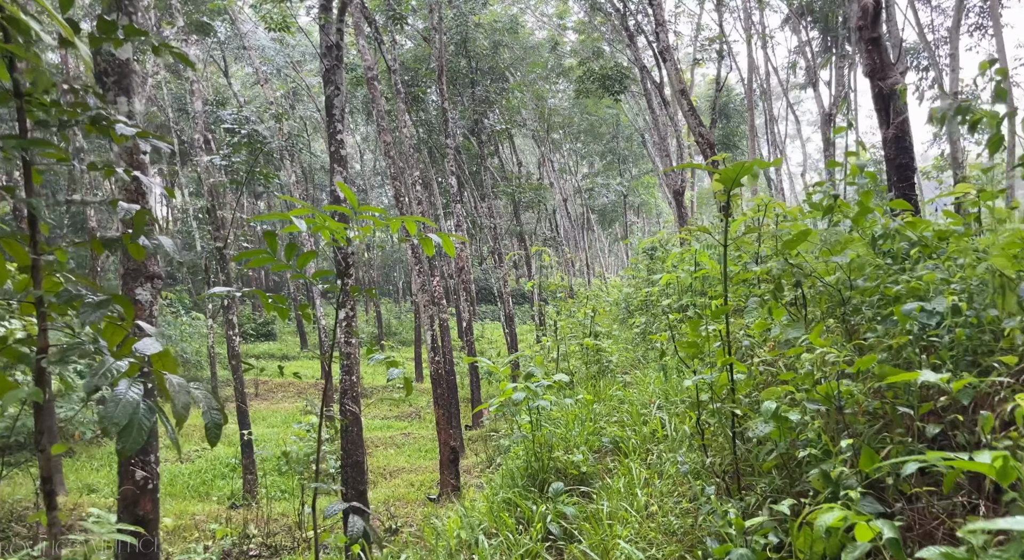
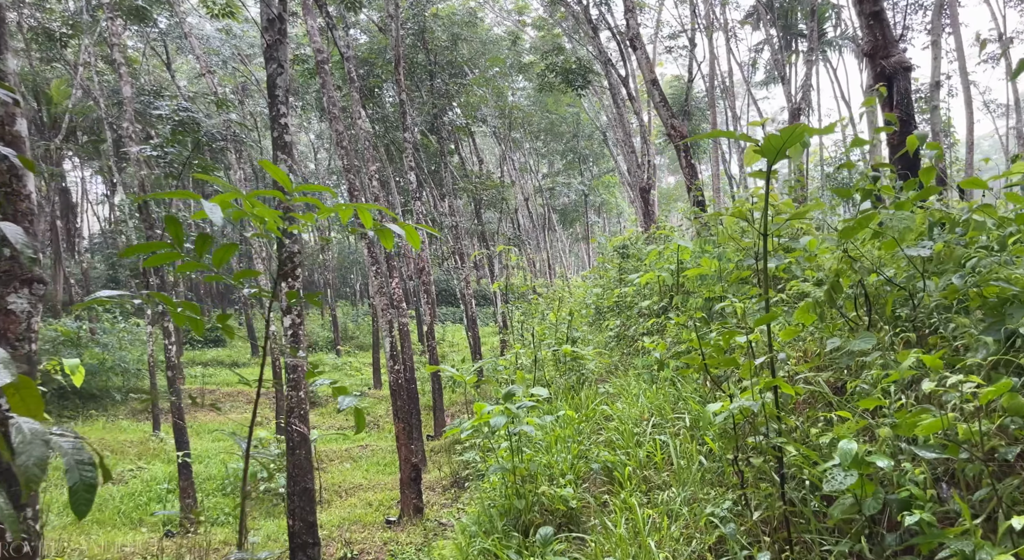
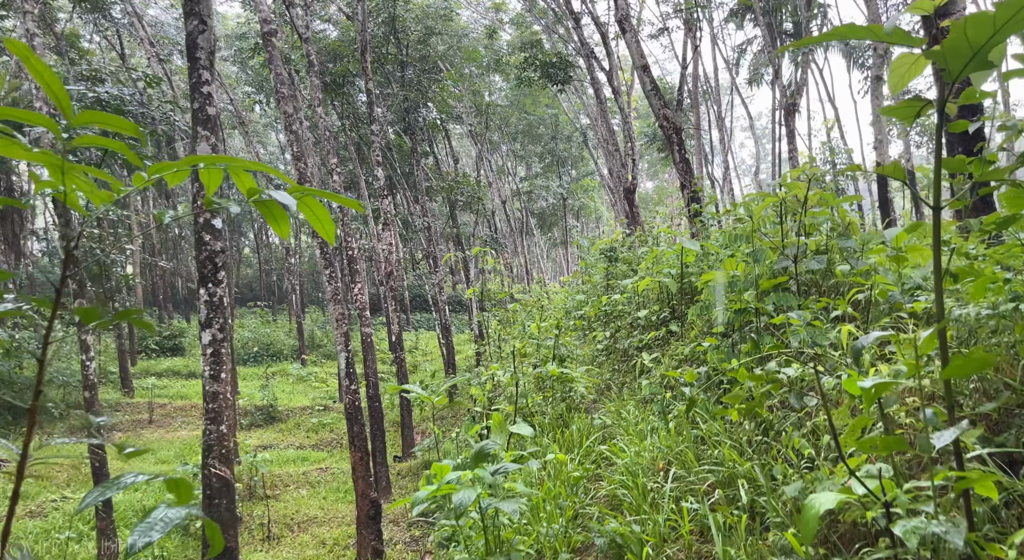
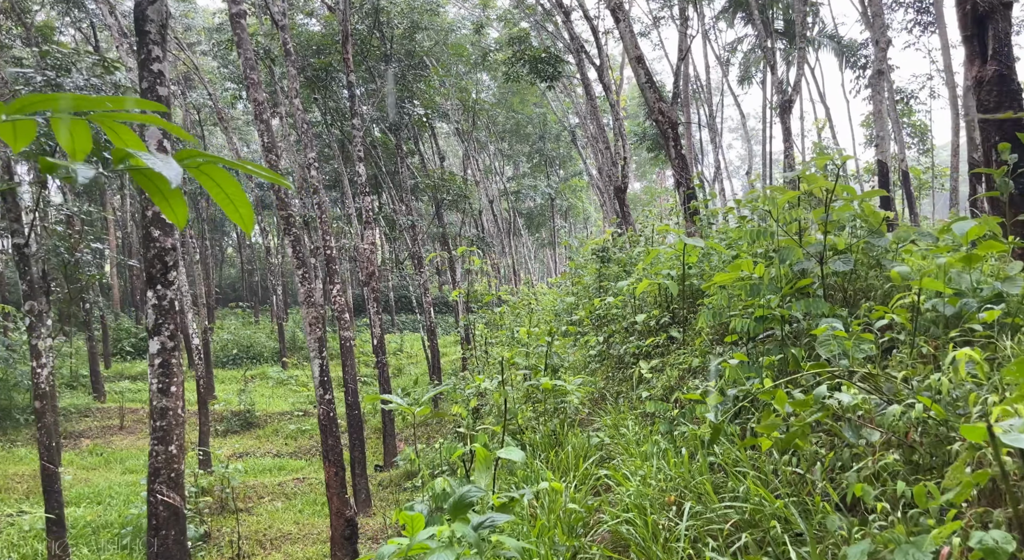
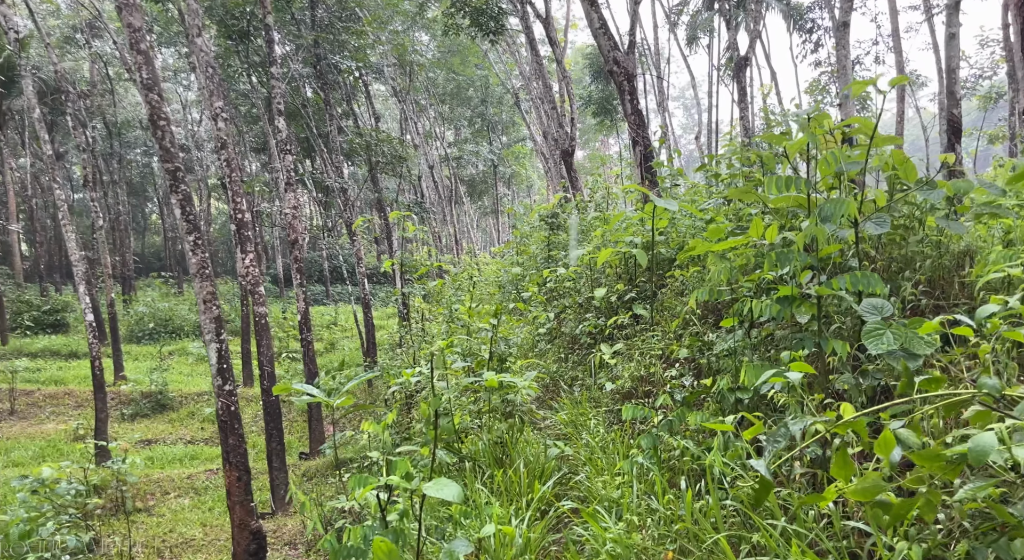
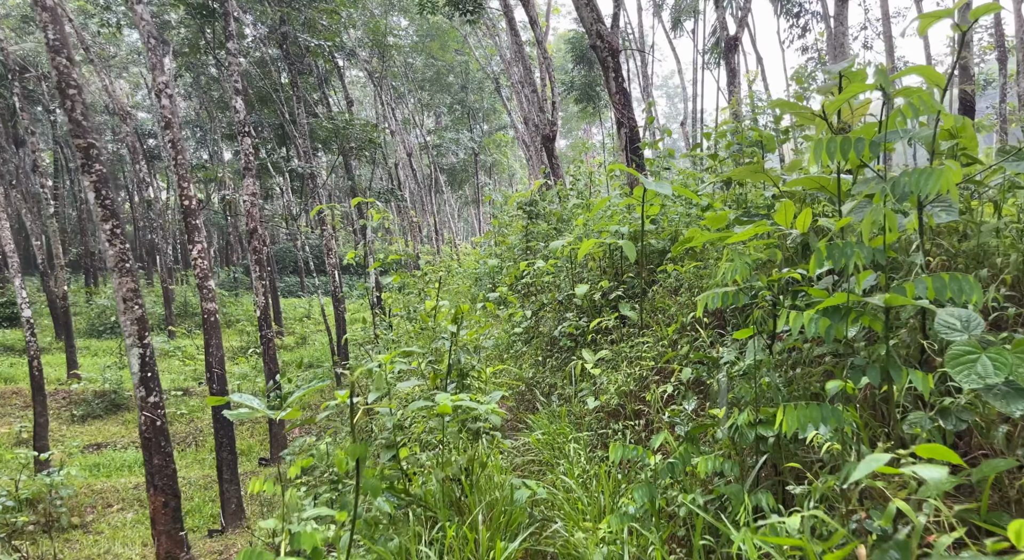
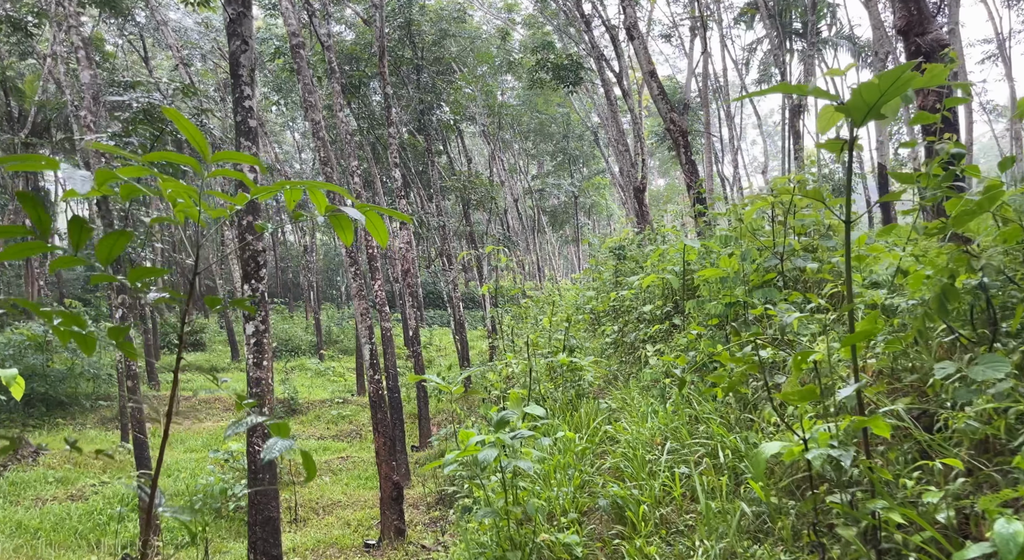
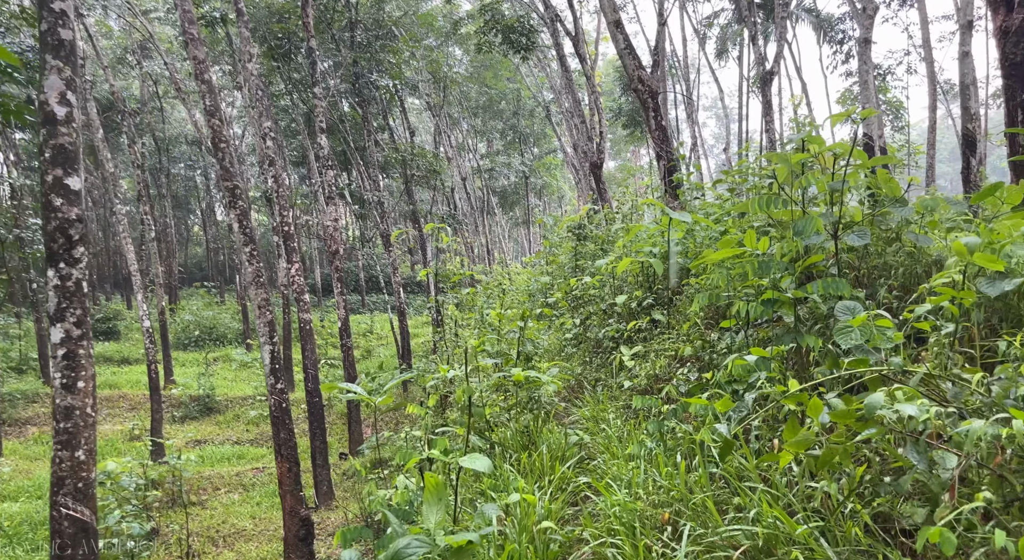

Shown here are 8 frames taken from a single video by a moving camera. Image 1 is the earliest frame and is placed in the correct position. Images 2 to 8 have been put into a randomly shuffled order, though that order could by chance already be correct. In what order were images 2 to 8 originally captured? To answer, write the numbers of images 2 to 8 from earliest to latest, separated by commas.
2, 7, 3, 4, 8, 5, 6
